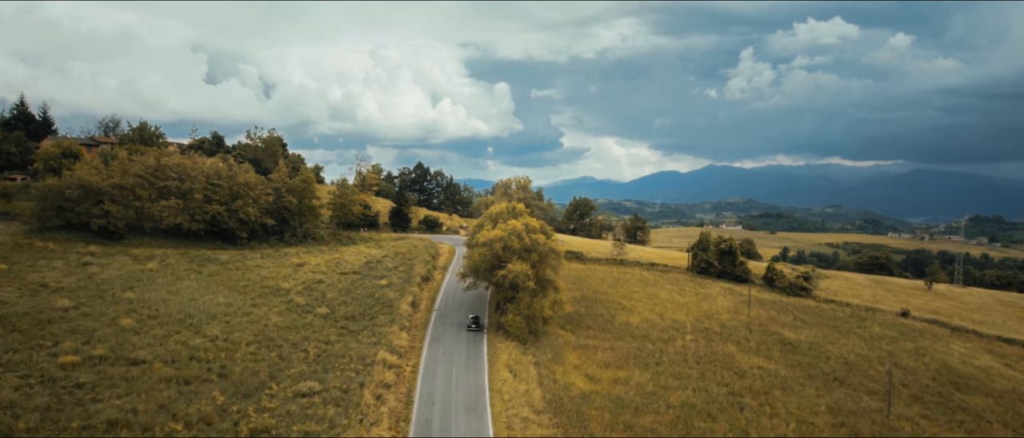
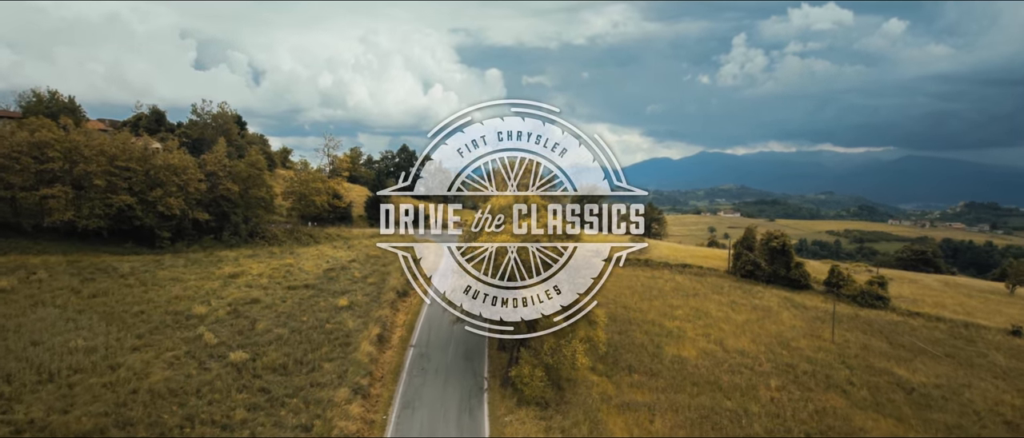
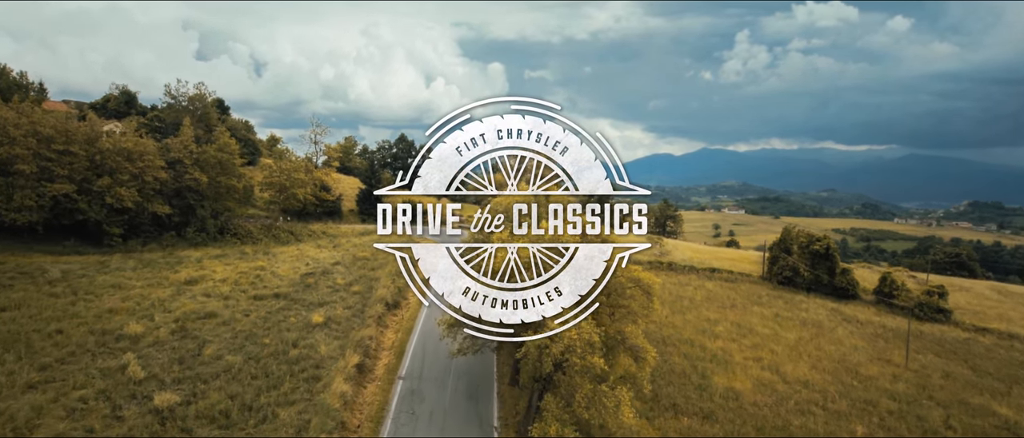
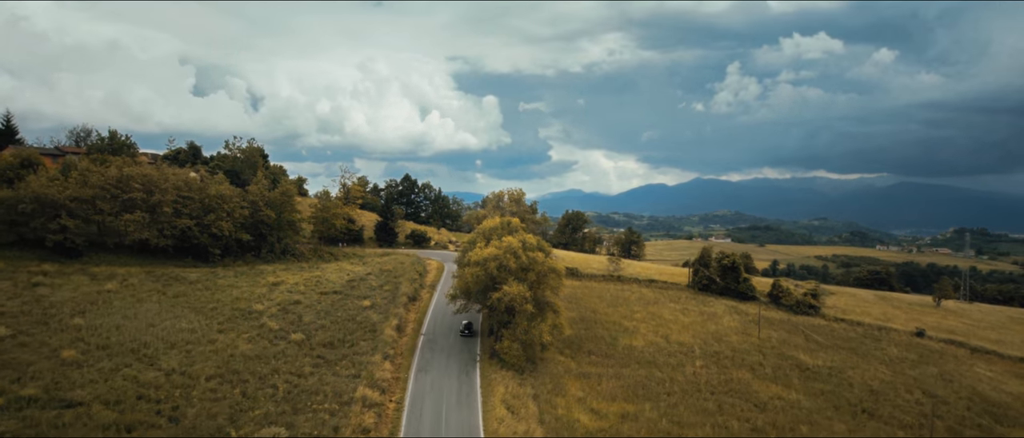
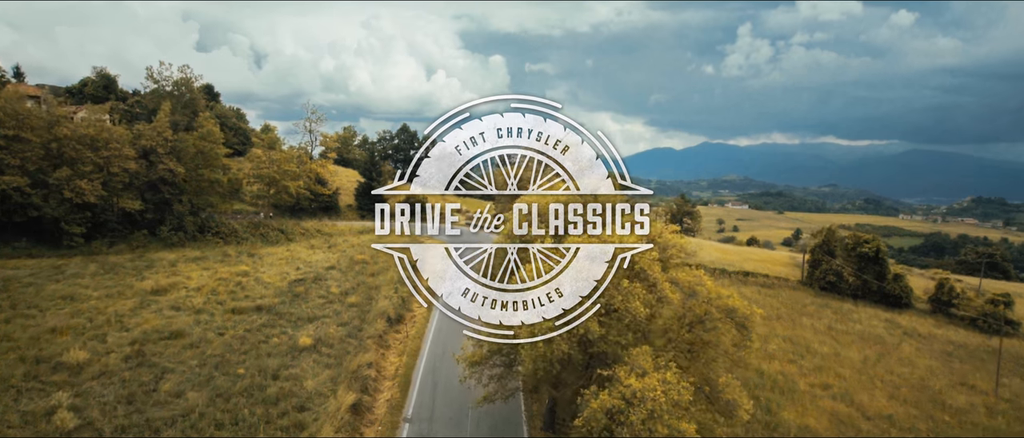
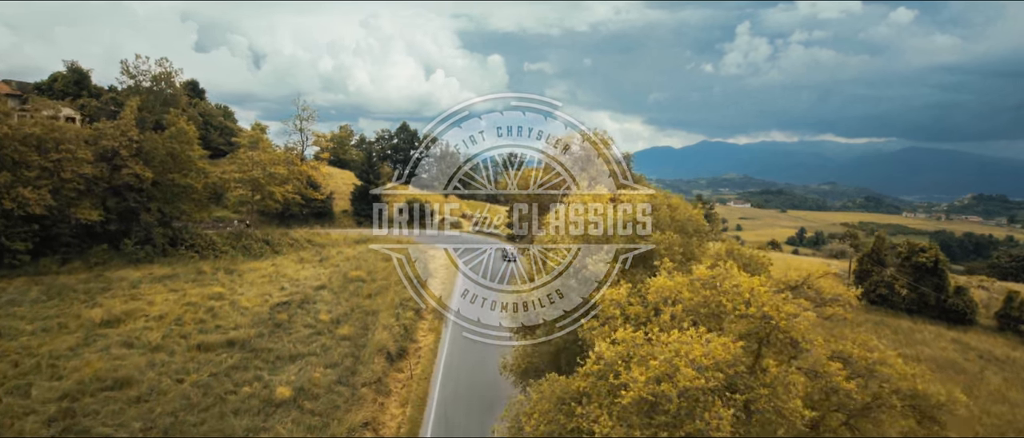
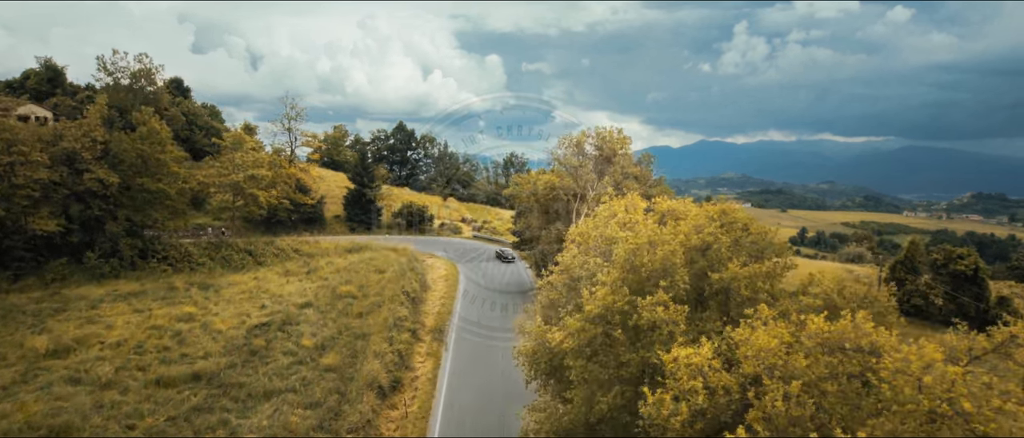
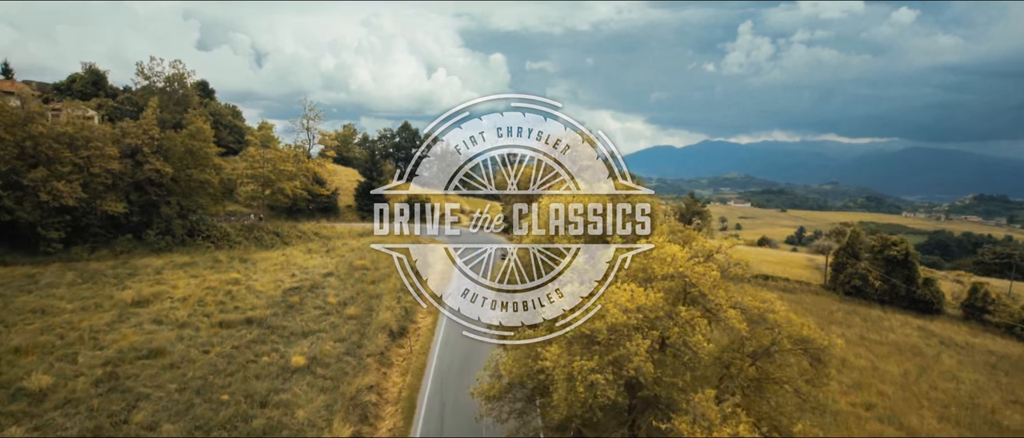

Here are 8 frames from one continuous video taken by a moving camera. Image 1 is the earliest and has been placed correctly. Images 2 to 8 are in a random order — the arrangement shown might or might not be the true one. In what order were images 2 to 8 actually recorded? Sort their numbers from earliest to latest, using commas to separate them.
4, 2, 3, 5, 8, 6, 7
